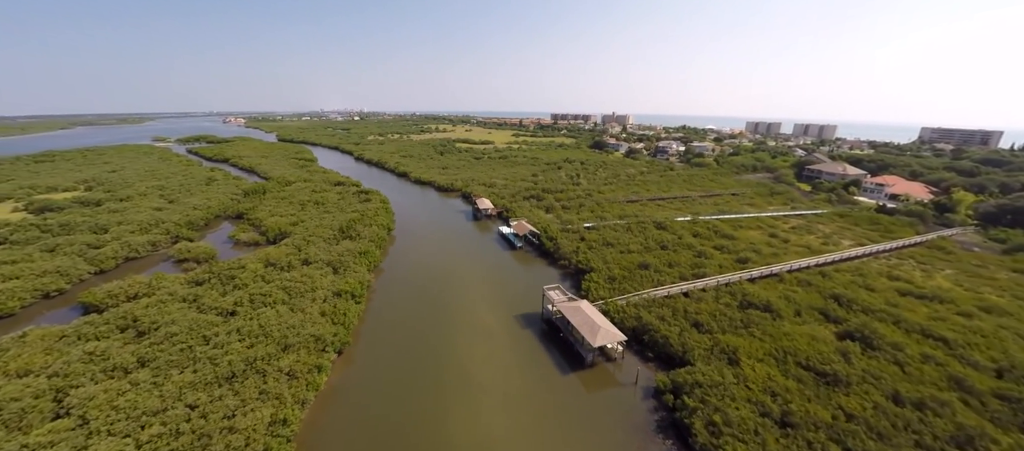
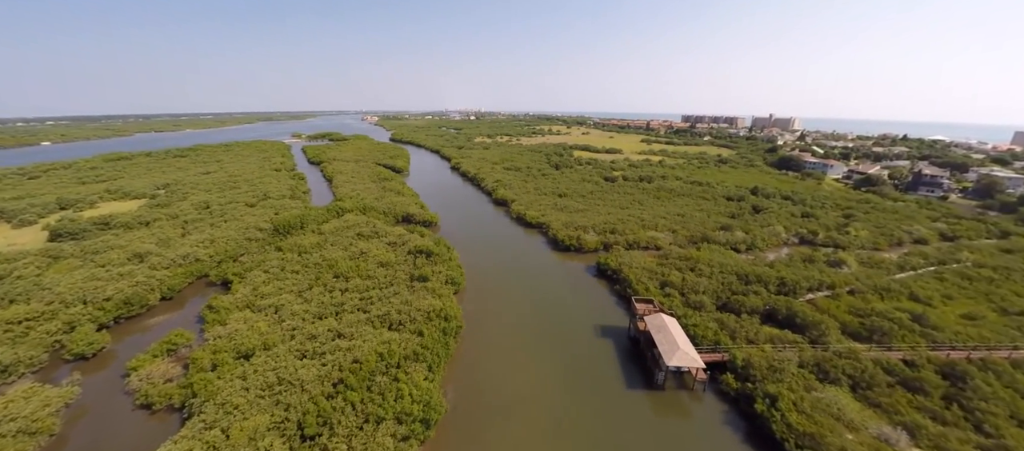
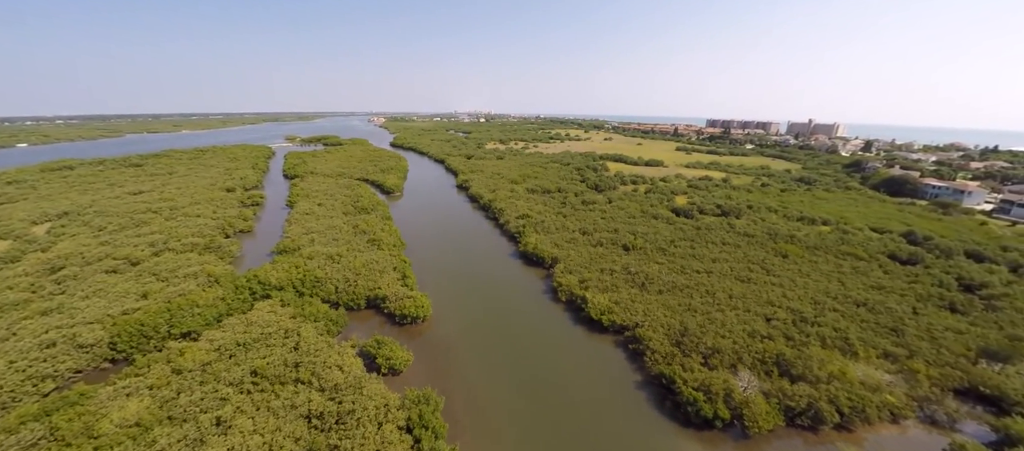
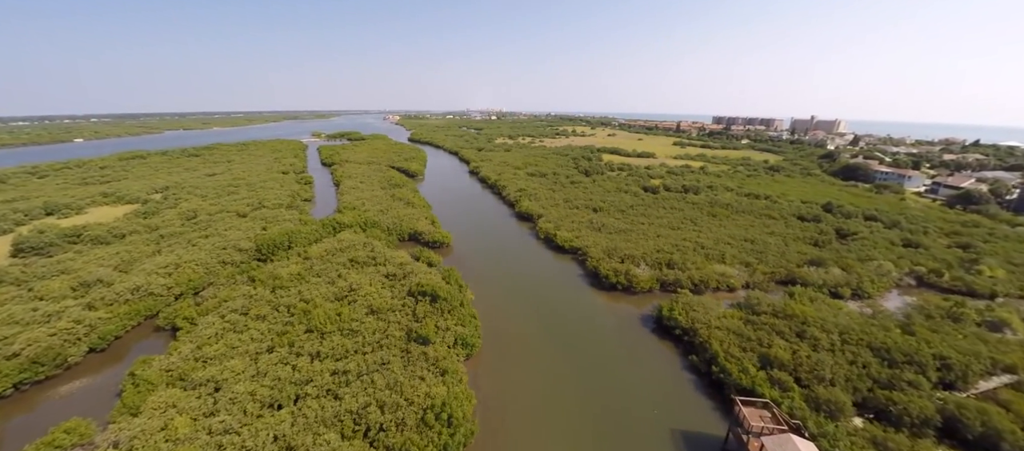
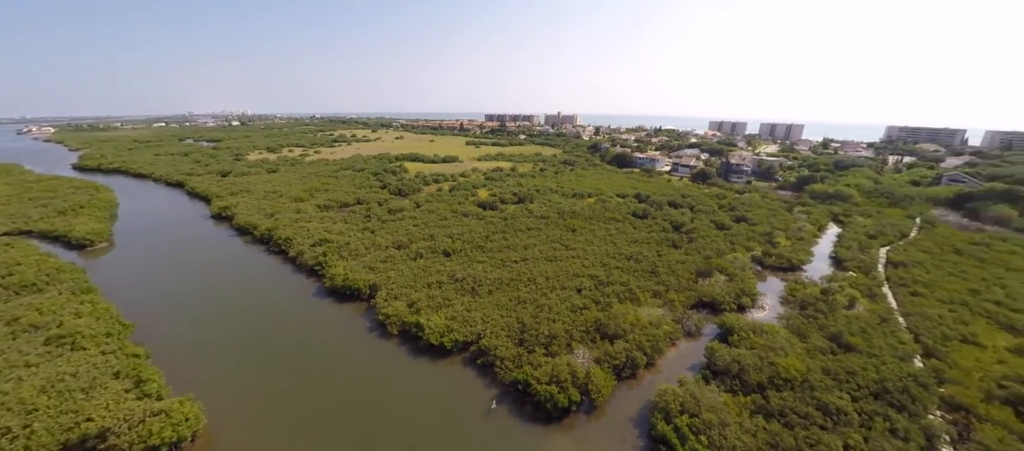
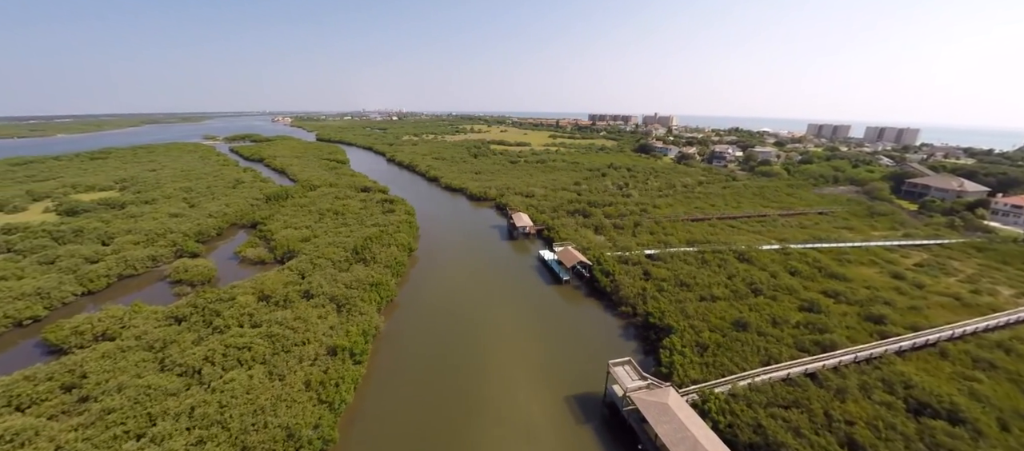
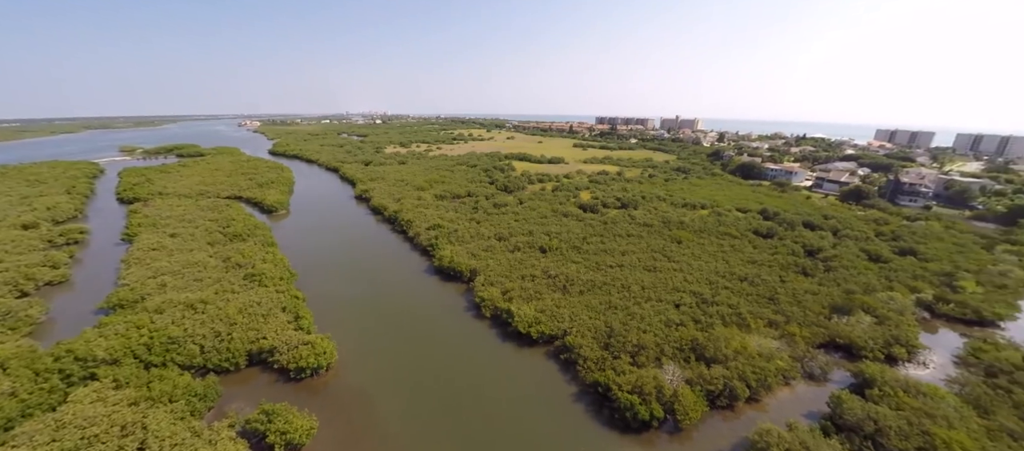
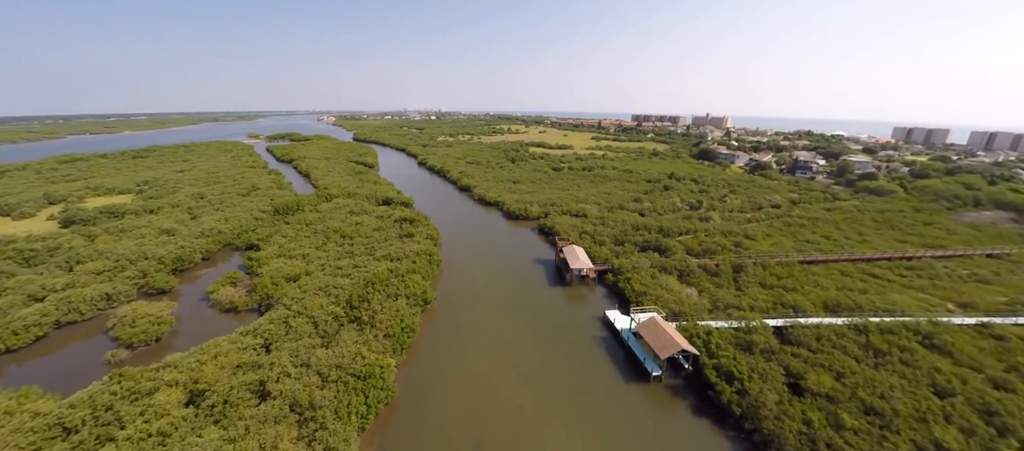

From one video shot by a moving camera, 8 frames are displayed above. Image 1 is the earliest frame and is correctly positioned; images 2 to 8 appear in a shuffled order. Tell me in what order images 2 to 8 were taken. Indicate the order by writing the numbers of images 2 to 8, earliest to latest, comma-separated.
6, 8, 2, 4, 3, 7, 5
